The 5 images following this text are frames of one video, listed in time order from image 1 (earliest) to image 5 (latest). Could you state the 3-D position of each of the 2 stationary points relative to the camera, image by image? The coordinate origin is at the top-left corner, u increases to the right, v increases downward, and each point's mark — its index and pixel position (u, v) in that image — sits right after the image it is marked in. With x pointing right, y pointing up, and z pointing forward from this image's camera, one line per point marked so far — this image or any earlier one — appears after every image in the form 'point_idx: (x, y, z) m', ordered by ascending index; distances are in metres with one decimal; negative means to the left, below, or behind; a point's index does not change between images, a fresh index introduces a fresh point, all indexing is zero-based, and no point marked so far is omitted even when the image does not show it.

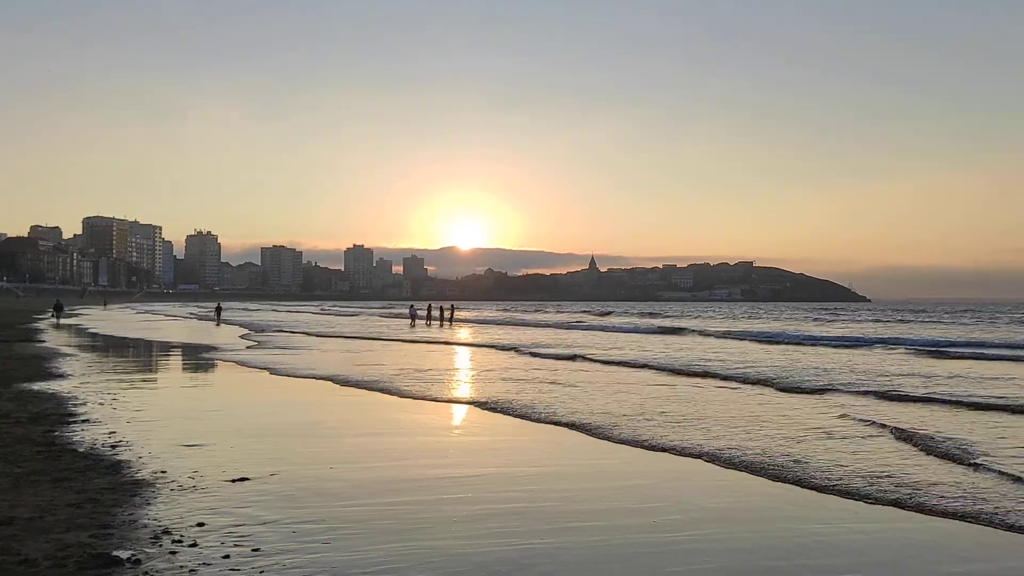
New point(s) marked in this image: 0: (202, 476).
0: (-3.4, -2.0, +10.2) m
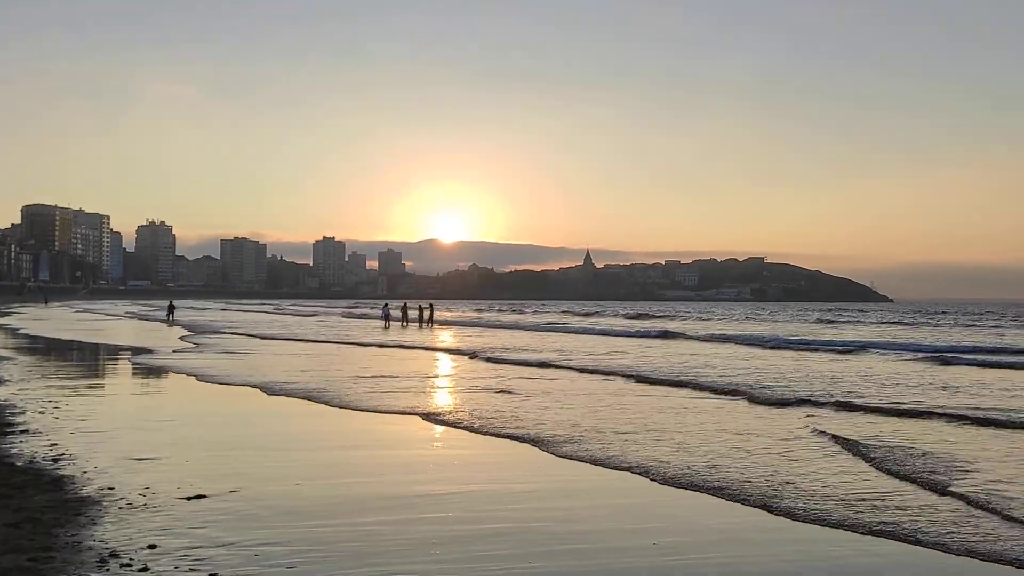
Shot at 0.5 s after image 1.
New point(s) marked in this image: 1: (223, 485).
0: (-3.4, -2.0, +9.0) m
1: (-2.9, -2.0, +9.4) m
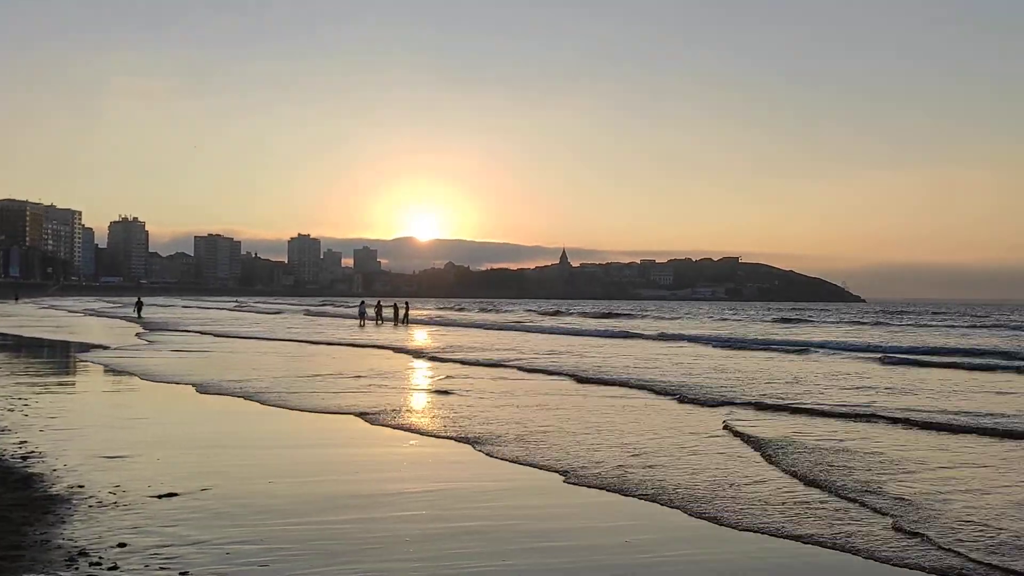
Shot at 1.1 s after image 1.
0: (-3.6, -1.9, +8.9) m
1: (-3.2, -1.9, +9.3) m
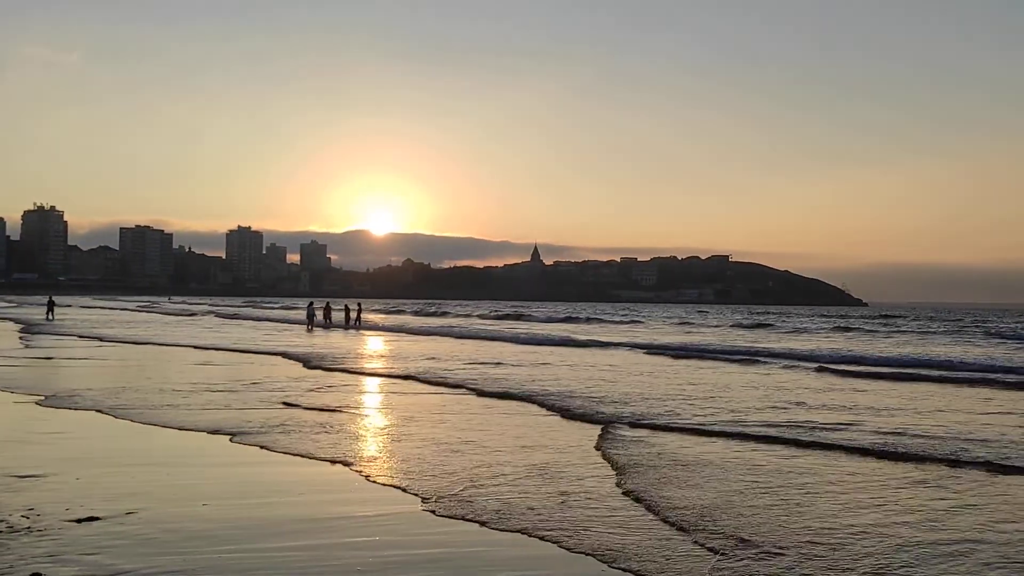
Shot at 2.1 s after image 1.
0: (-3.8, -1.8, +7.6) m
1: (-3.4, -1.9, +8.1) m
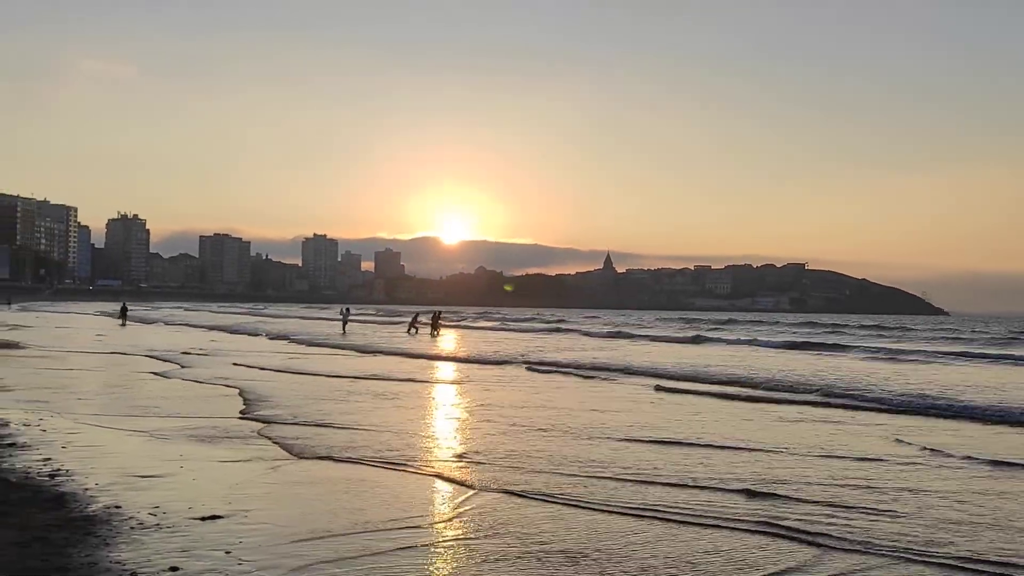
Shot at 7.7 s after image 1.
0: (-2.9, -1.9, +7.9) m
1: (-2.5, -1.9, +8.4) m
